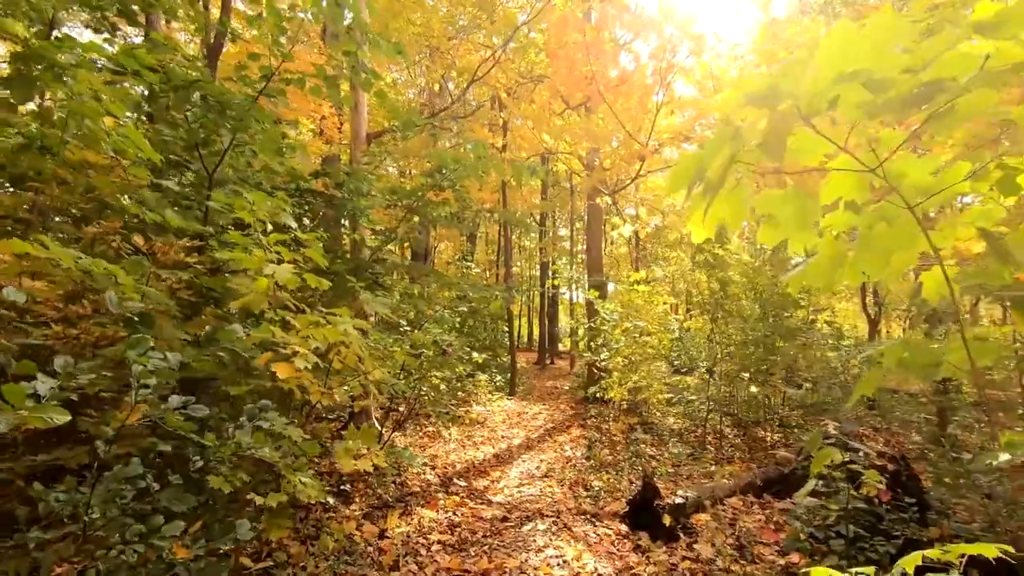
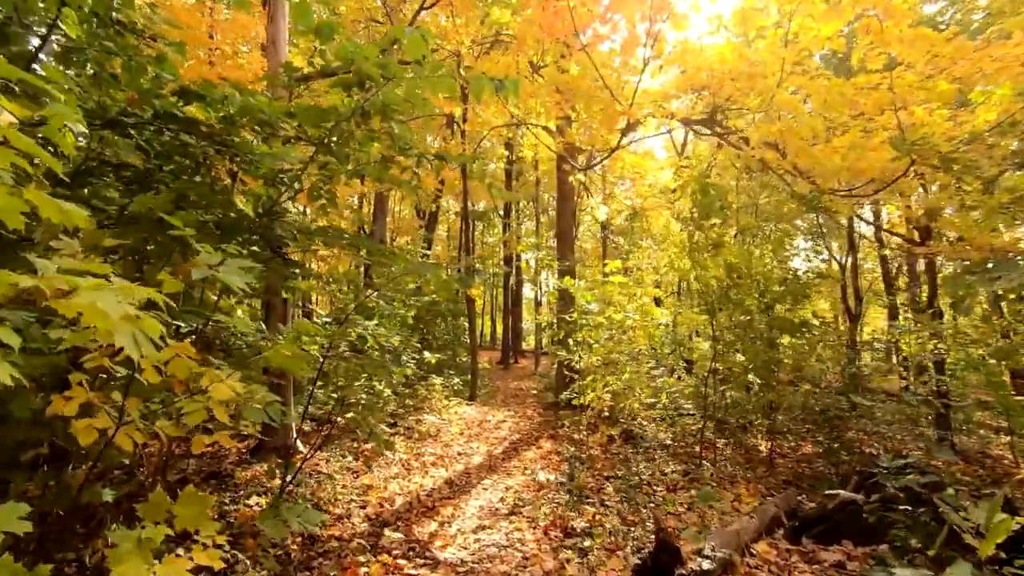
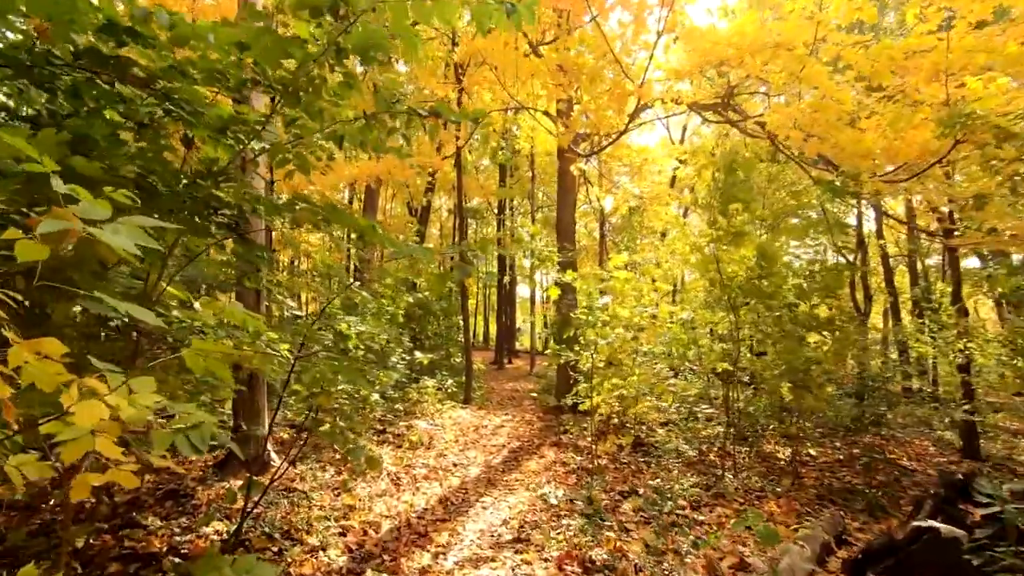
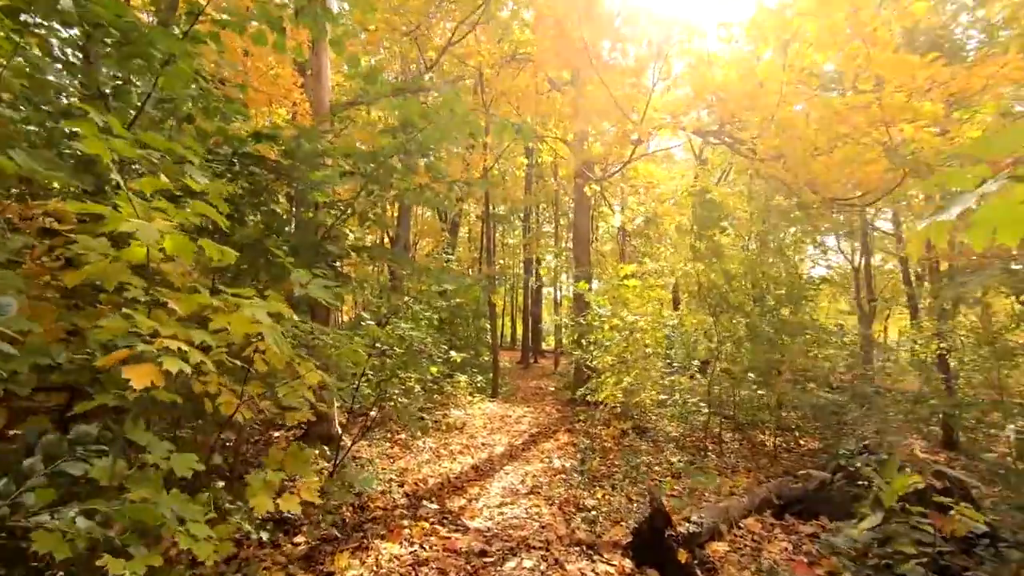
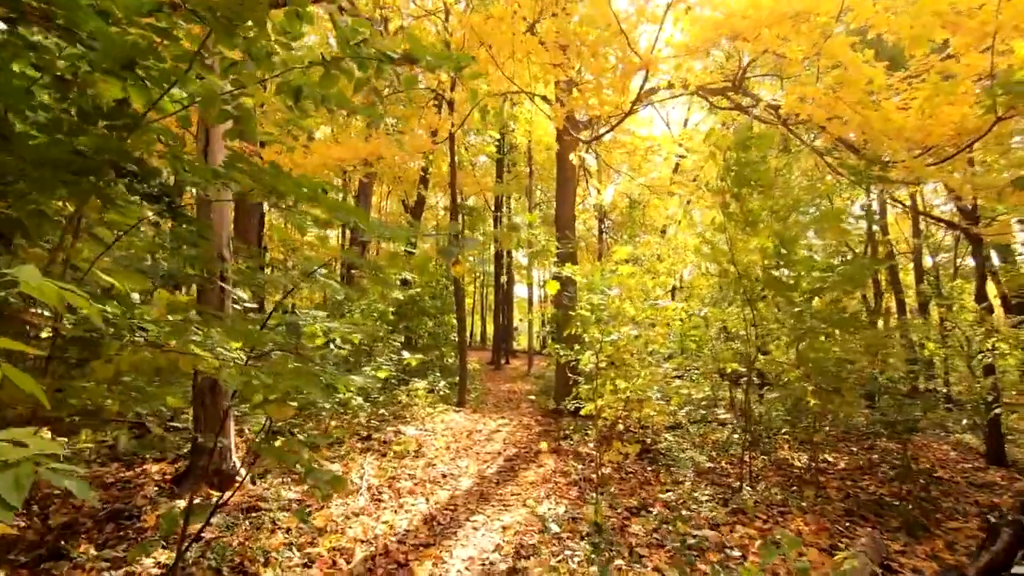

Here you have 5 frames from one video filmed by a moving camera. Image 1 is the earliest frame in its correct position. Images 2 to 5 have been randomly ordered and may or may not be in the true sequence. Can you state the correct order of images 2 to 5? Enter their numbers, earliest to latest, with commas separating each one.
4, 2, 3, 5
